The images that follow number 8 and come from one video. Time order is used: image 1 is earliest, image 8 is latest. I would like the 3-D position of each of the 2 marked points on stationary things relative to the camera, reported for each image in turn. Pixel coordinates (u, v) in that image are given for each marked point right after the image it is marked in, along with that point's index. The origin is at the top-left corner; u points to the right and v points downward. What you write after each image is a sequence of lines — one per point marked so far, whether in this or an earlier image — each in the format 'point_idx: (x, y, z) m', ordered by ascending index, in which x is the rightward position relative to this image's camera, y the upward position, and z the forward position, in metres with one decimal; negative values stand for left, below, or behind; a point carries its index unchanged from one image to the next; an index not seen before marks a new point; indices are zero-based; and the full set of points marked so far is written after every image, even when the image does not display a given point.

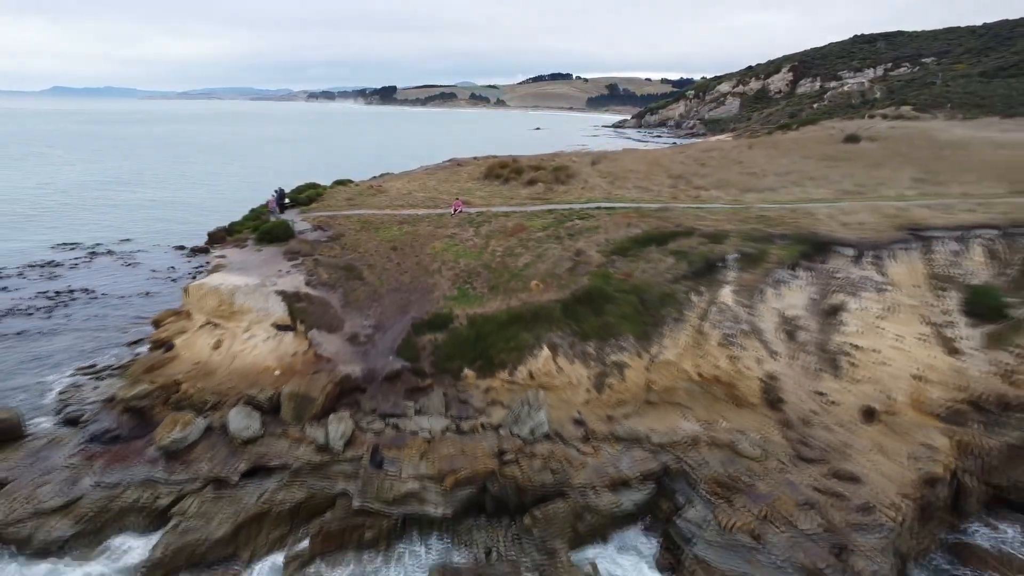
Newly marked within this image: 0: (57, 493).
0: (-6.8, -3.1, +11.1) m
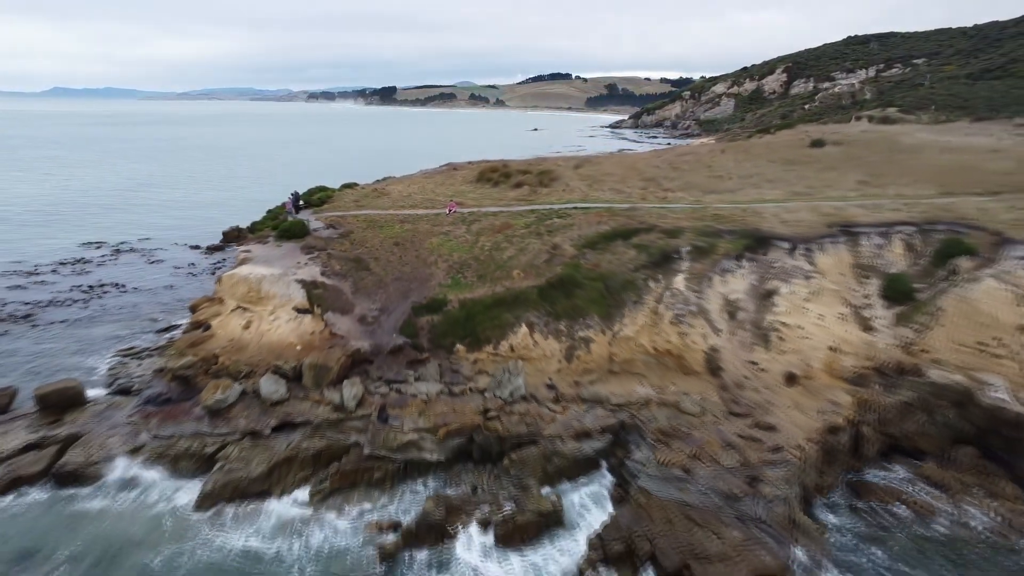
0: (-7.2, -2.9, +13.7) m
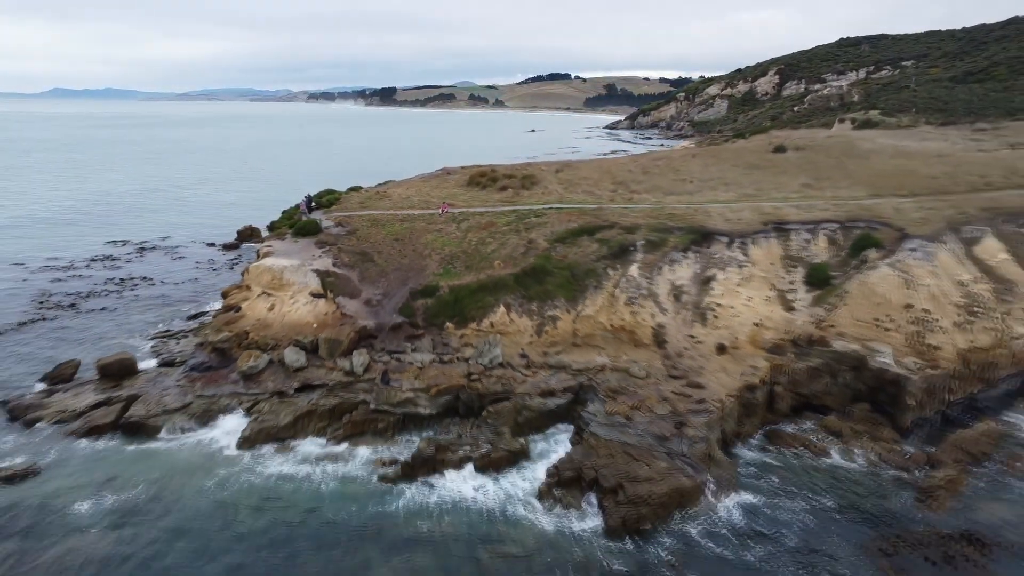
0: (-7.7, -2.5, +16.8) m
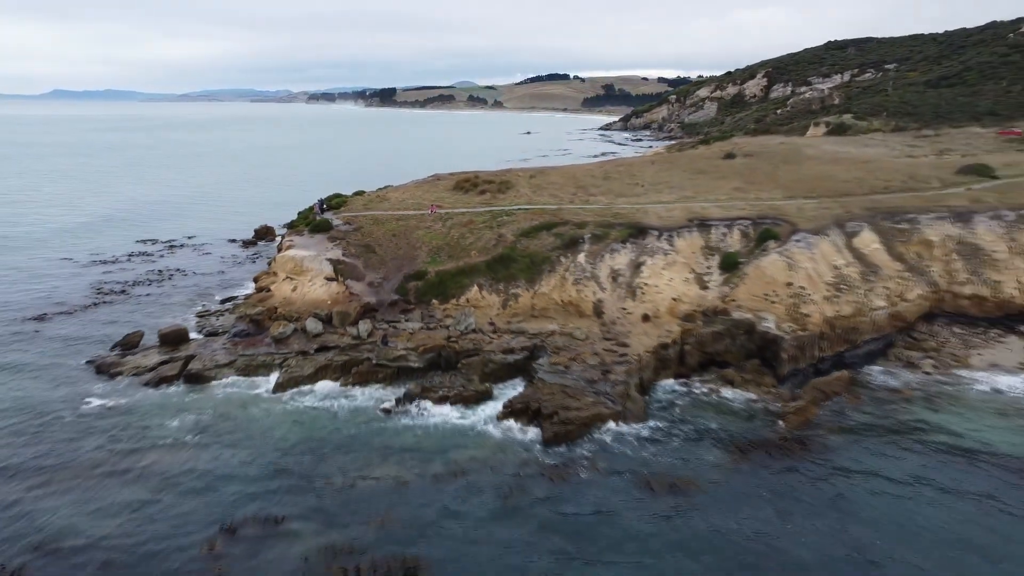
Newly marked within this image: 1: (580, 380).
0: (-8.6, -2.1, +21.9) m
1: (+1.8, -2.5, +19.8) m
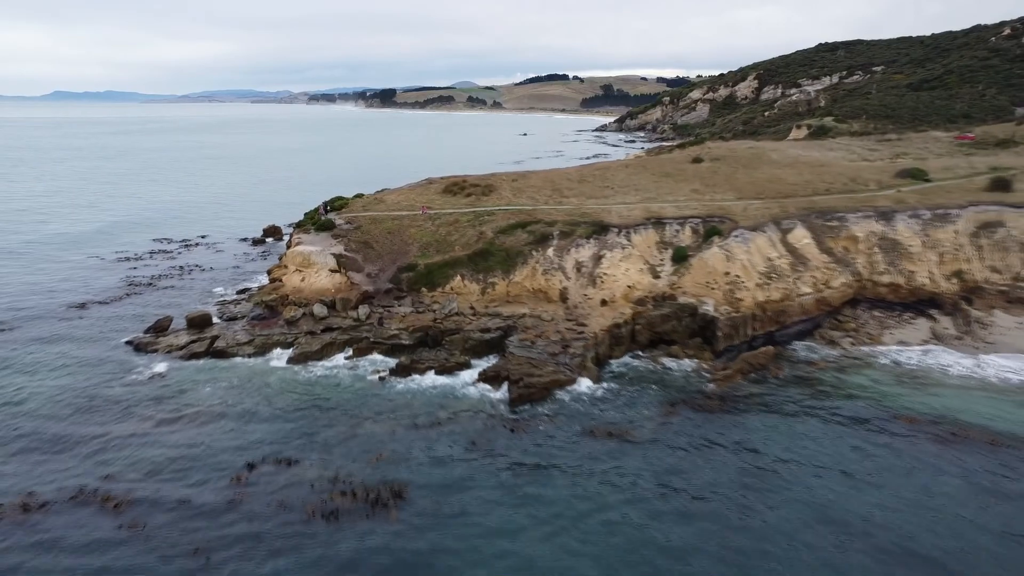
0: (-9.4, -1.7, +25.8) m
1: (+1.0, -2.1, +23.6) m
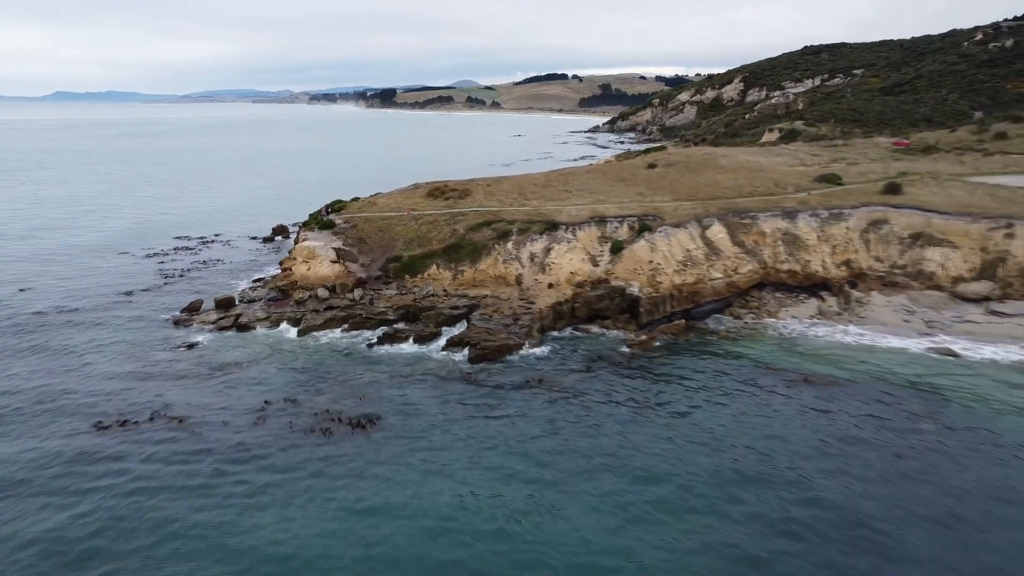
0: (-10.9, -1.1, +32.0) m
1: (-0.5, -1.5, +29.9) m
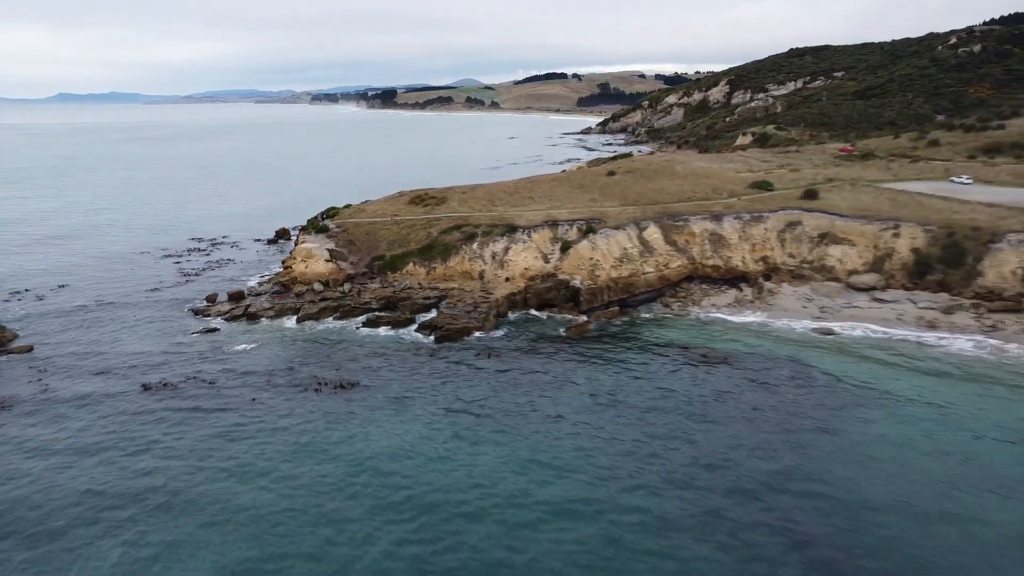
0: (-12.7, -0.9, +38.3) m
1: (-2.4, -1.1, +36.1) m
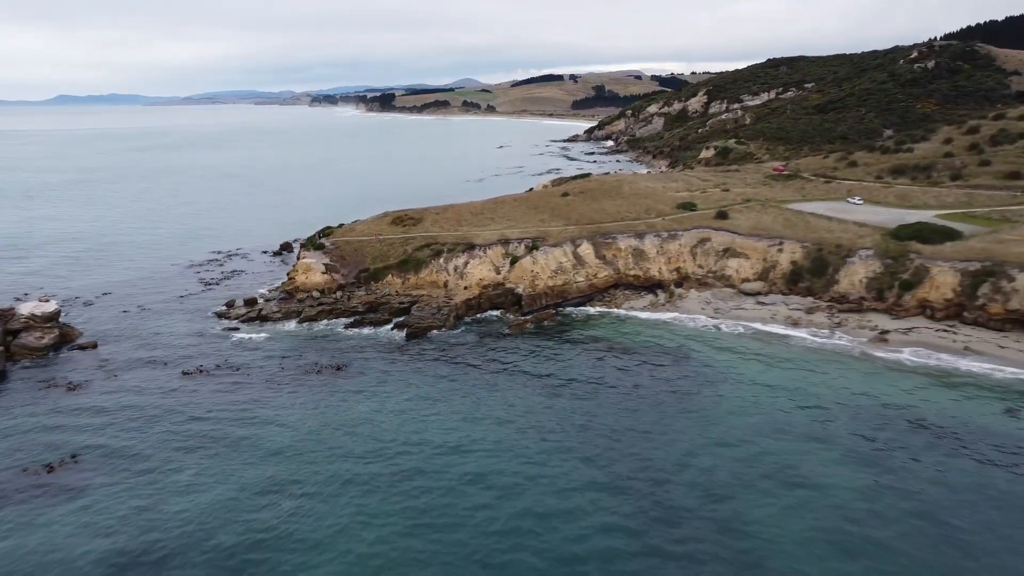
0: (-15.4, -1.3, +47.7) m
1: (-5.0, -1.6, +45.6) m
